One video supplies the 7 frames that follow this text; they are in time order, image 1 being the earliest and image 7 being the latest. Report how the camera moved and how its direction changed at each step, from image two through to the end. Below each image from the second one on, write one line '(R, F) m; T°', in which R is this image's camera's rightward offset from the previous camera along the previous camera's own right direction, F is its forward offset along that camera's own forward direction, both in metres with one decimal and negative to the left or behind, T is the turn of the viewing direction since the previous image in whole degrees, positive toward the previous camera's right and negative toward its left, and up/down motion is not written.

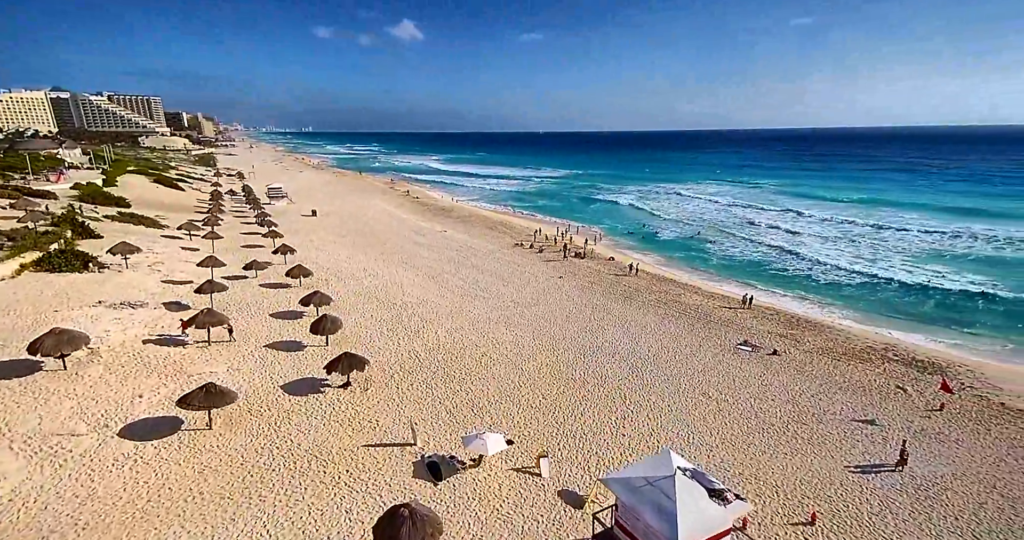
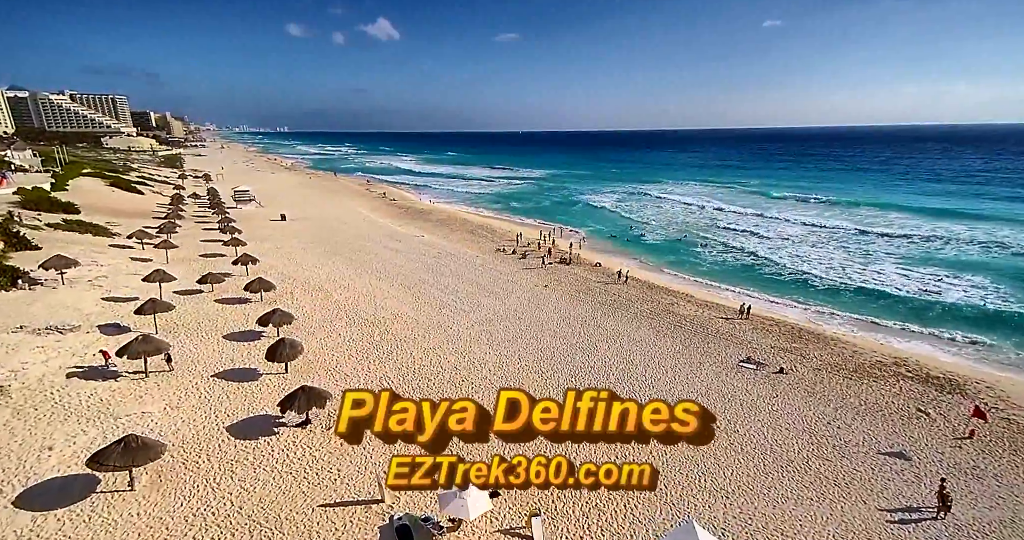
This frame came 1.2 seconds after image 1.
(-0.1, +1.8) m; +2°
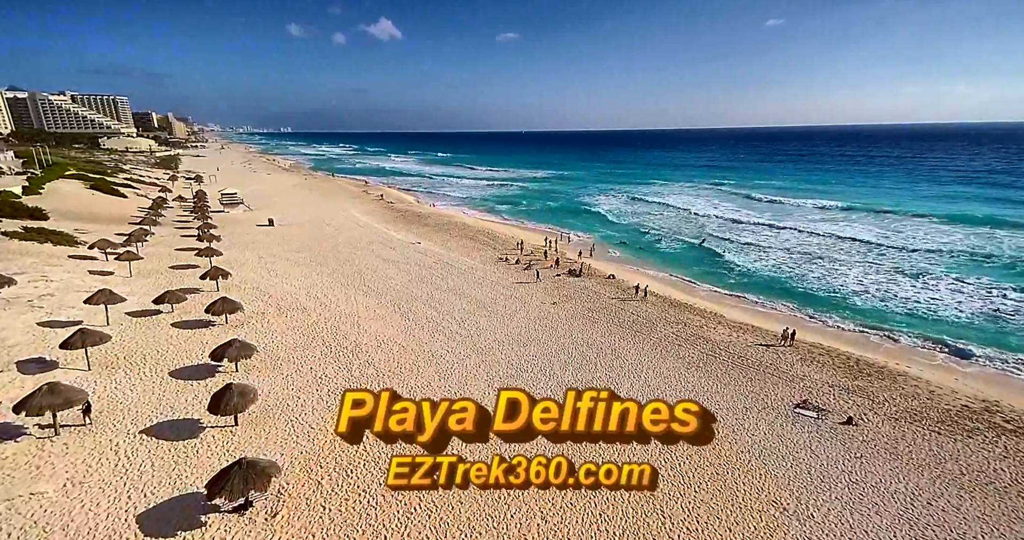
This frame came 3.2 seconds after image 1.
(0.0, +3.1) m; 0°
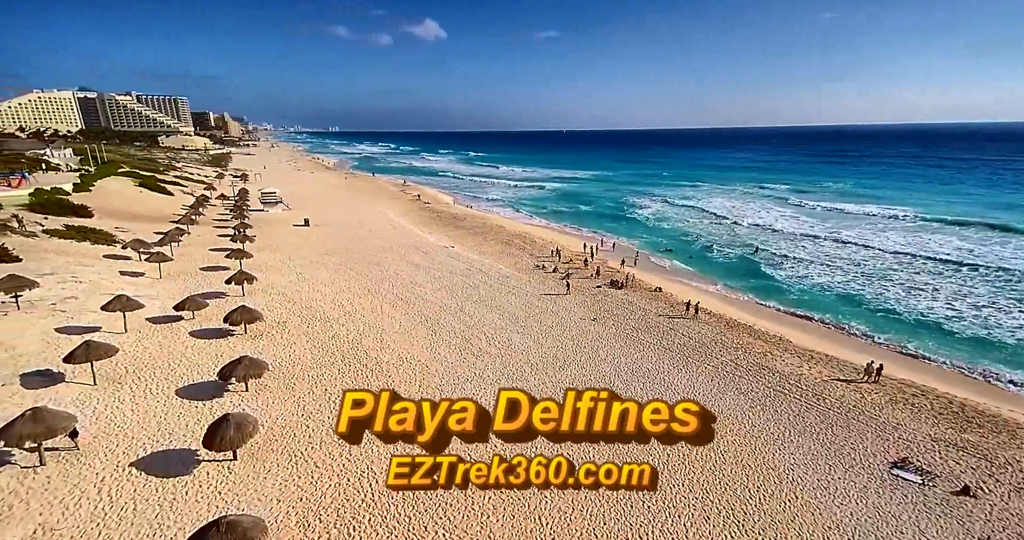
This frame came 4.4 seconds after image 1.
(+0.1, +1.8) m; -4°
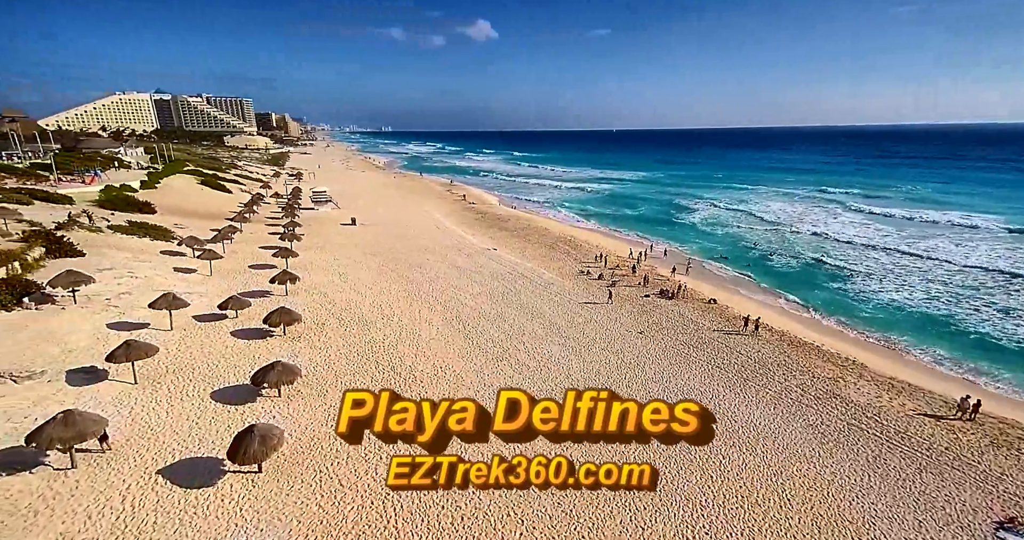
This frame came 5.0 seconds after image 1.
(+0.2, +0.8) m; -5°
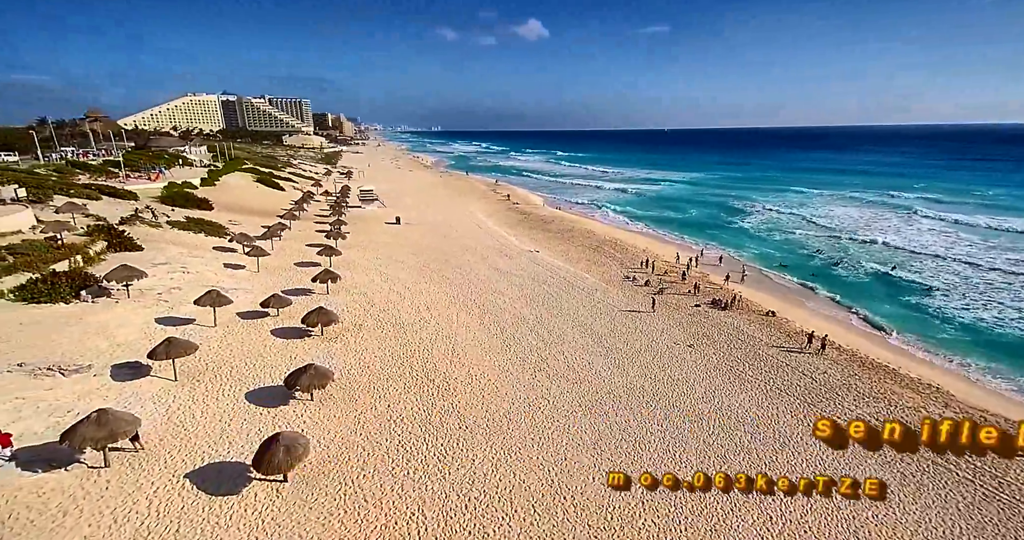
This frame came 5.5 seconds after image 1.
(+0.2, +0.7) m; -5°
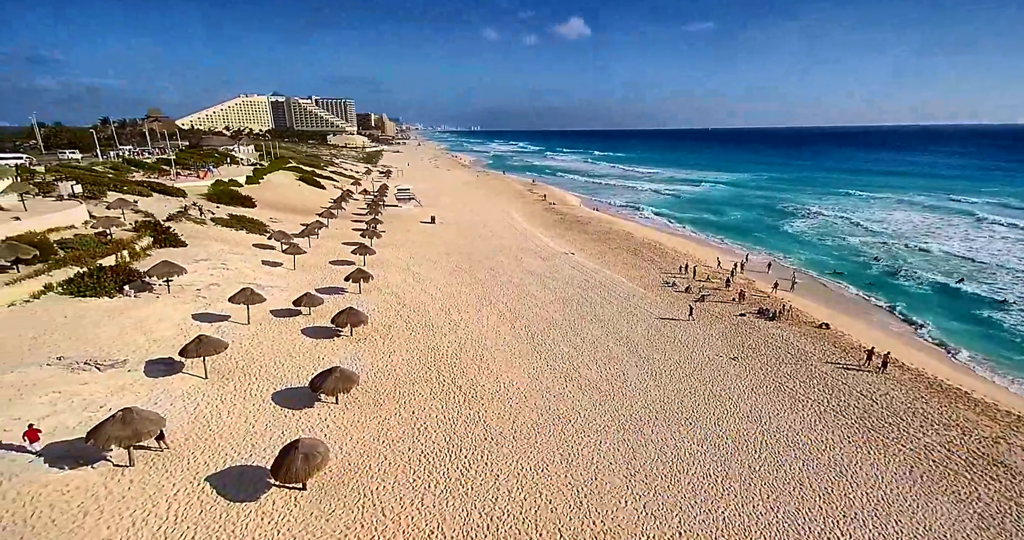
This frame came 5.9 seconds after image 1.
(+0.1, +0.6) m; -4°
